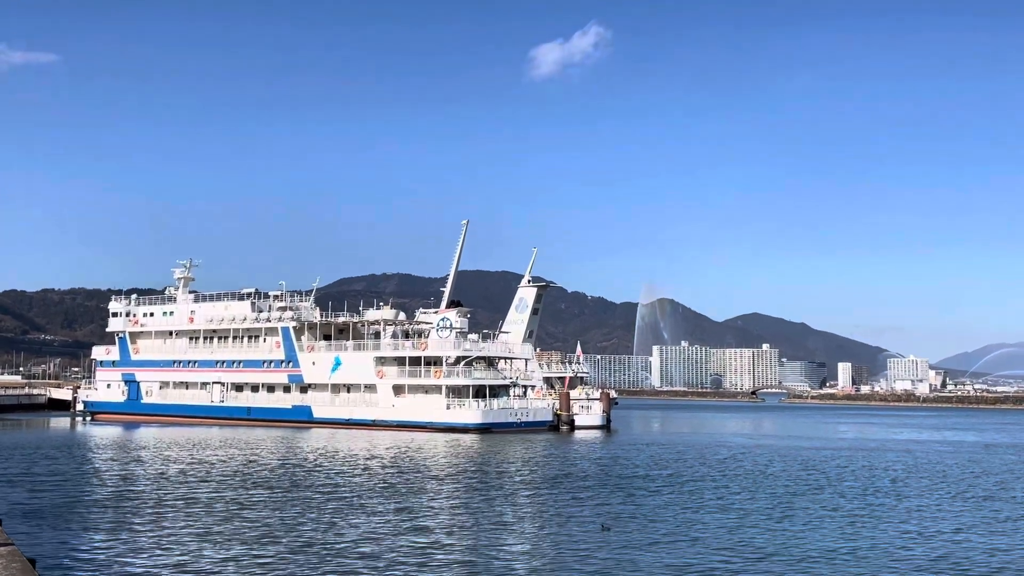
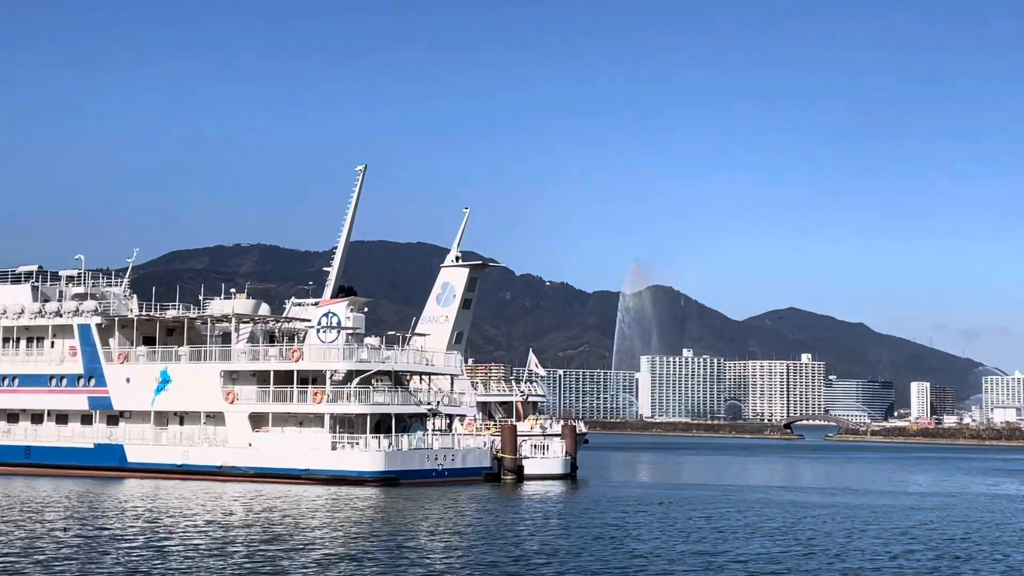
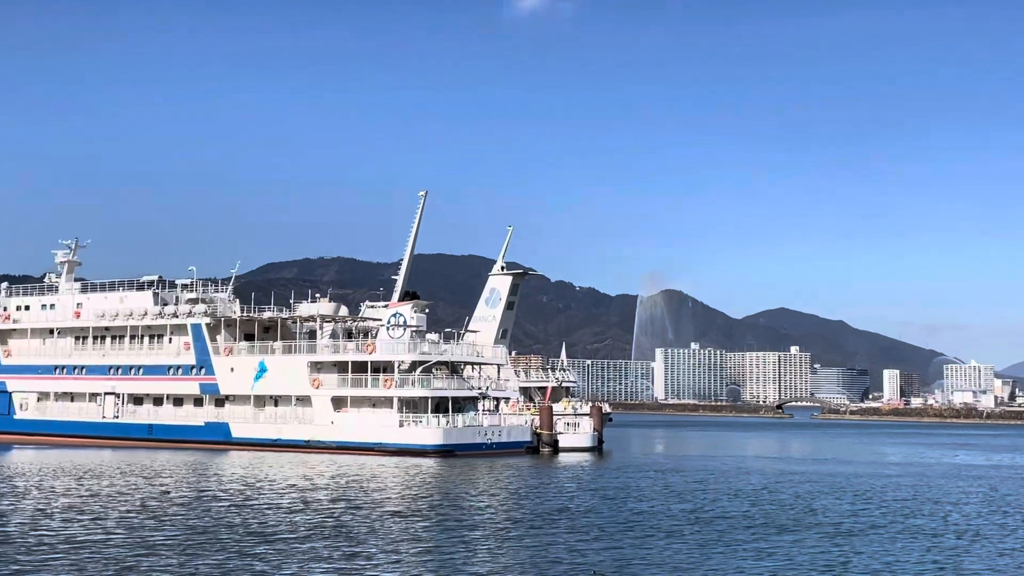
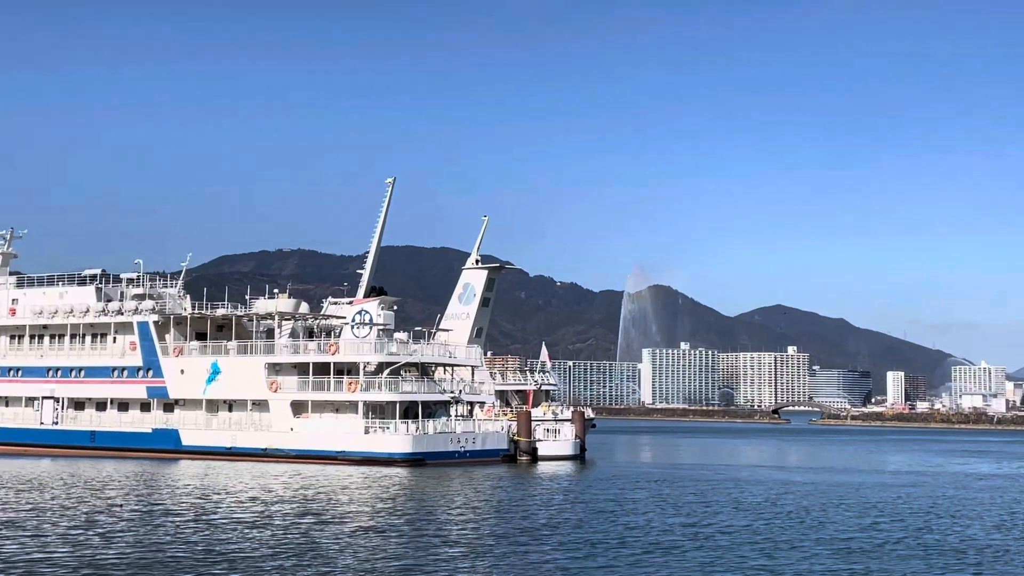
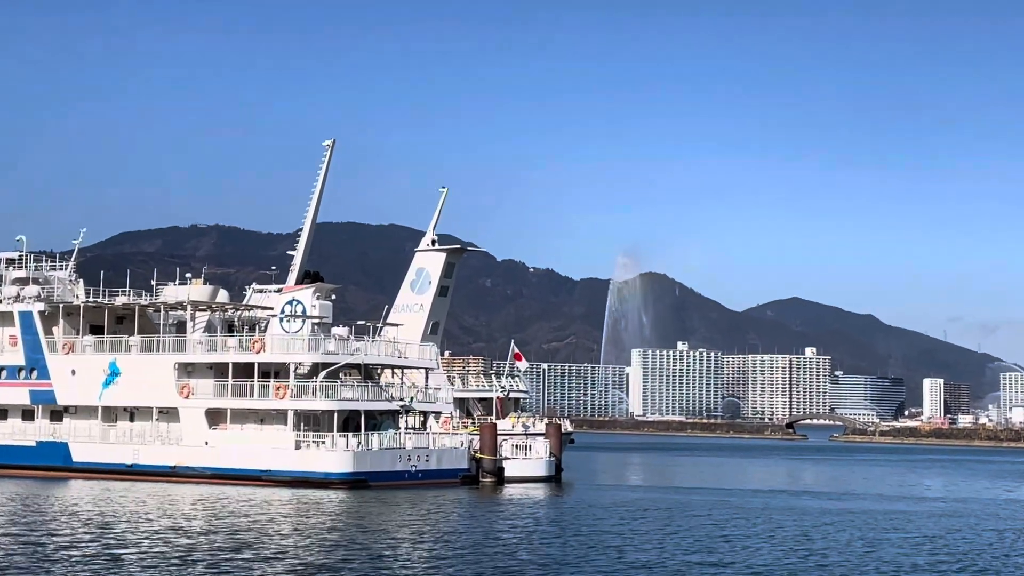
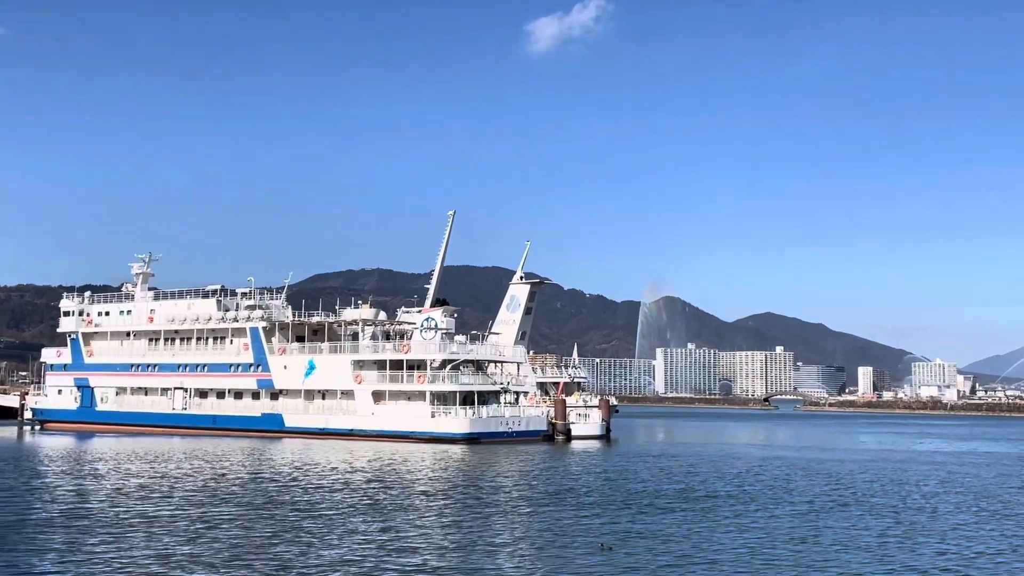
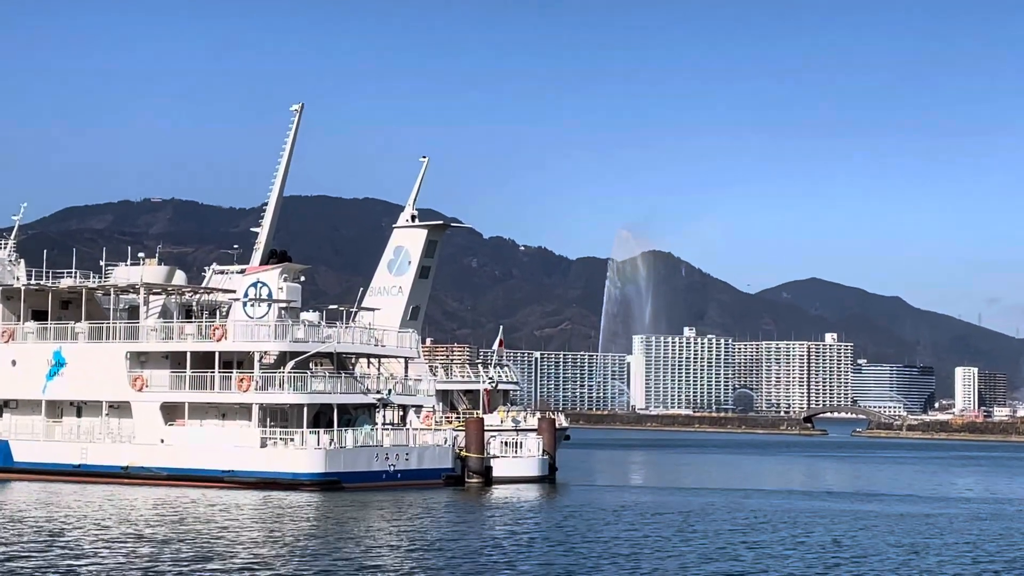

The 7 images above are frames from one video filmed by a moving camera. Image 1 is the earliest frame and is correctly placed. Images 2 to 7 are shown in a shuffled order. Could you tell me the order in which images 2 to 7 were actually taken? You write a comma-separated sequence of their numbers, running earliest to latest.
6, 3, 4, 2, 5, 7
